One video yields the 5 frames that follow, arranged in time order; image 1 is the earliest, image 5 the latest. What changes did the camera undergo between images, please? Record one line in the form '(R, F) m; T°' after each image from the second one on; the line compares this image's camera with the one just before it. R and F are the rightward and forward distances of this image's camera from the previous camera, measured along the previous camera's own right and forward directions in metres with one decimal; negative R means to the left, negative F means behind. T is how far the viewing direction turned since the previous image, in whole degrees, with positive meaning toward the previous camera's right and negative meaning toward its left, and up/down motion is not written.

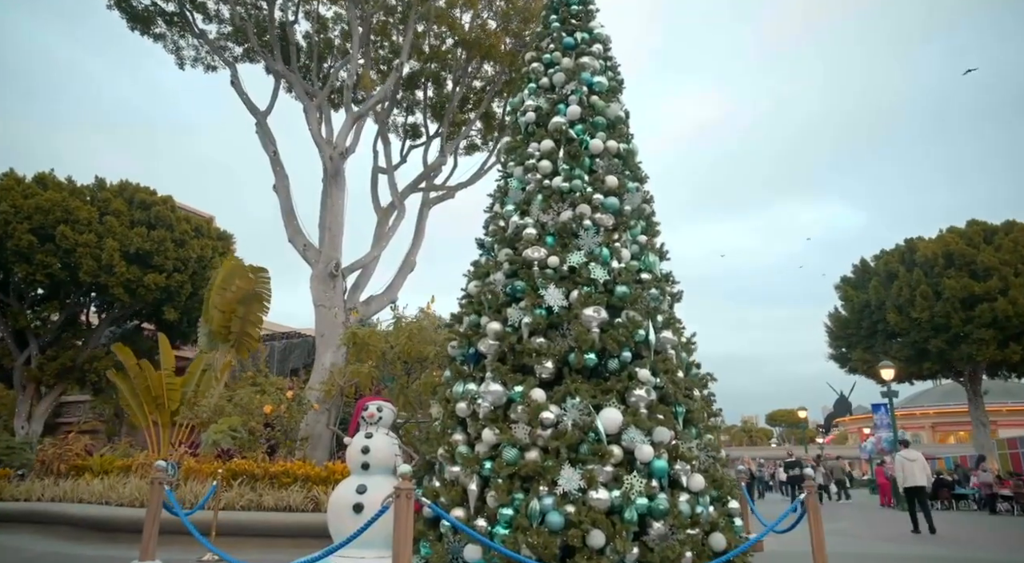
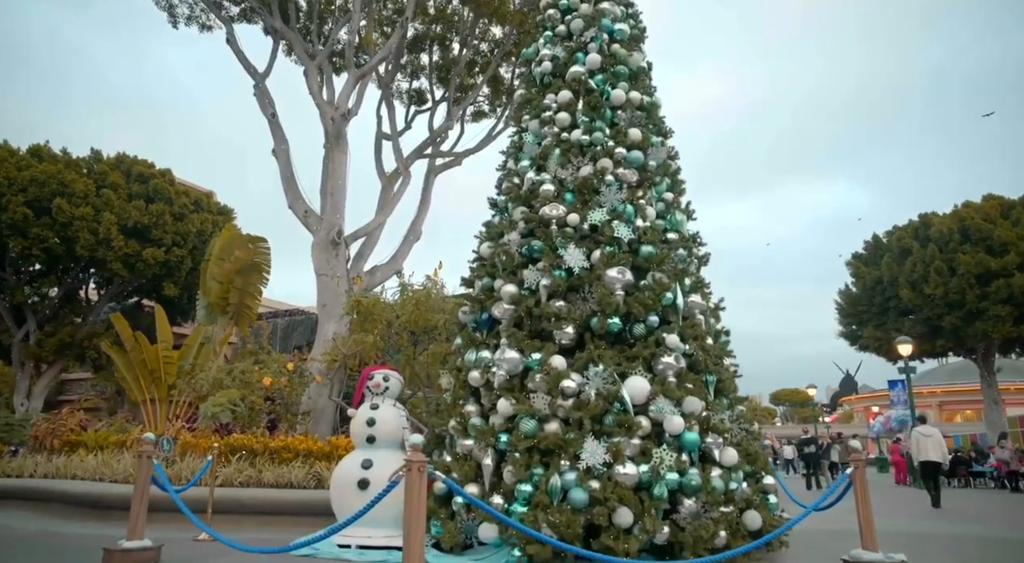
(-0.1, +0.4) m; 0°
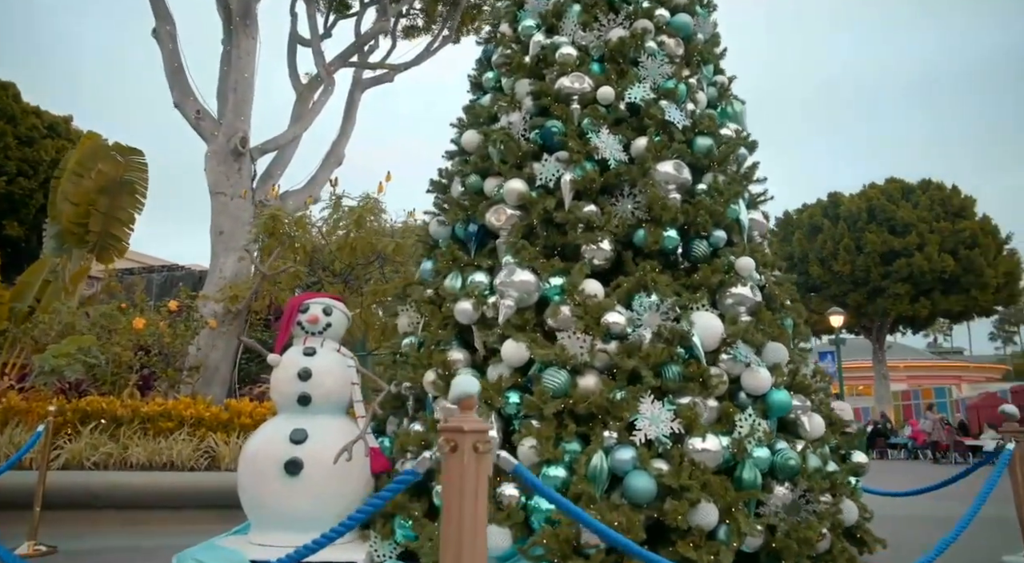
(-0.5, +1.5) m; +9°
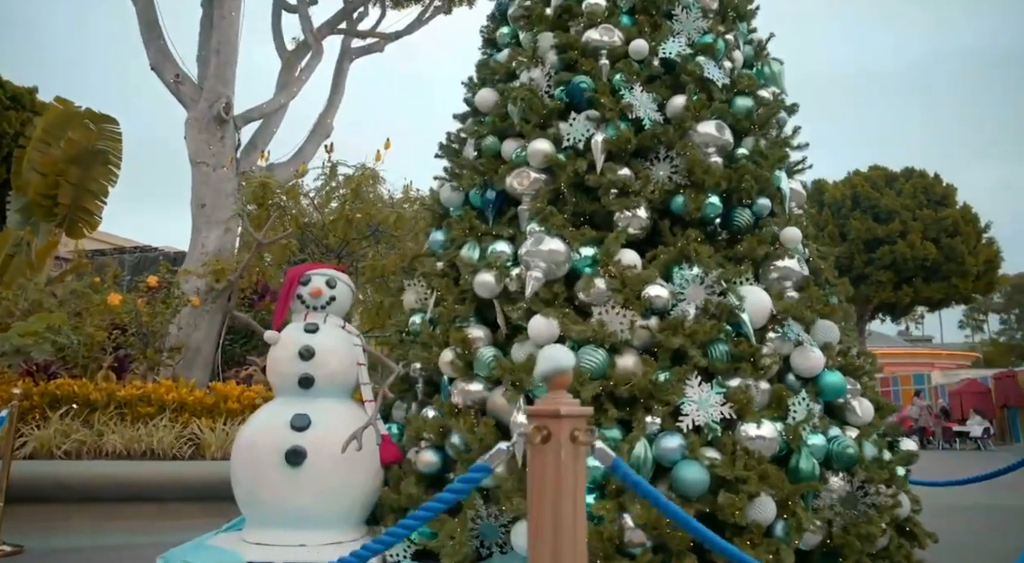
(-0.2, +0.3) m; +2°
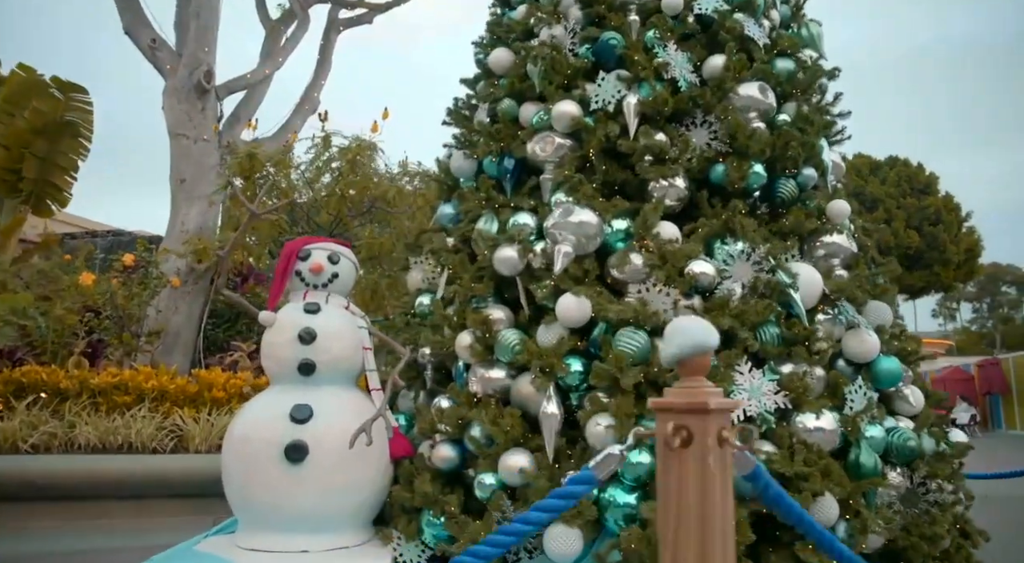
(-0.2, +0.3) m; +2°
